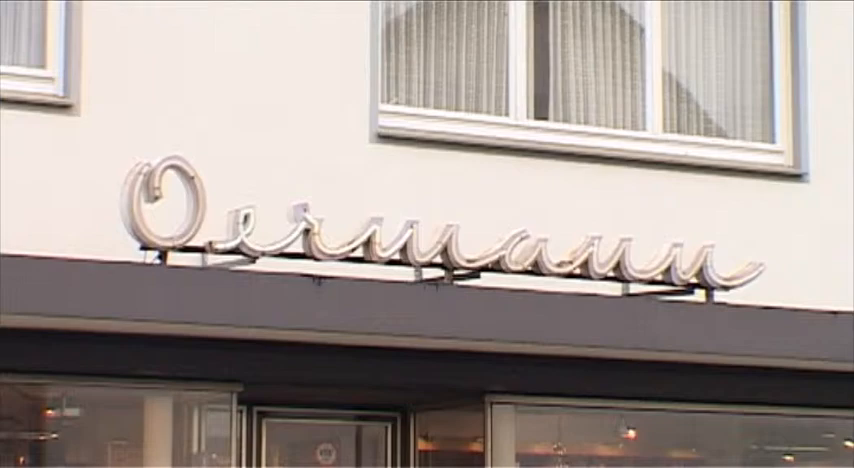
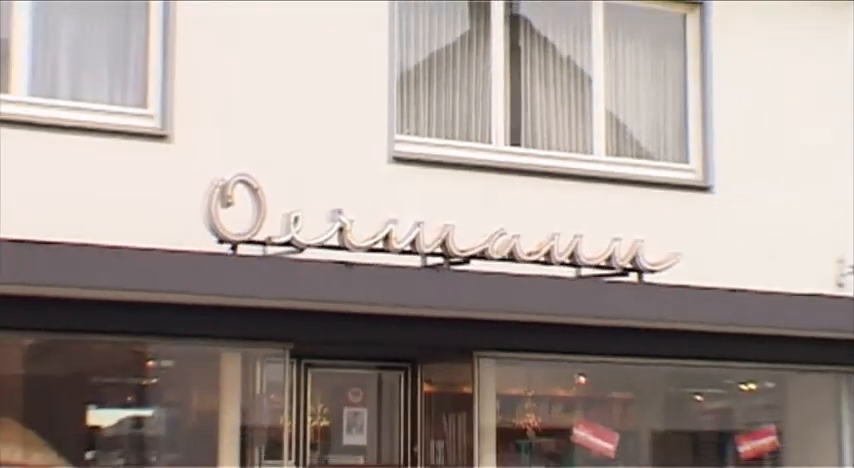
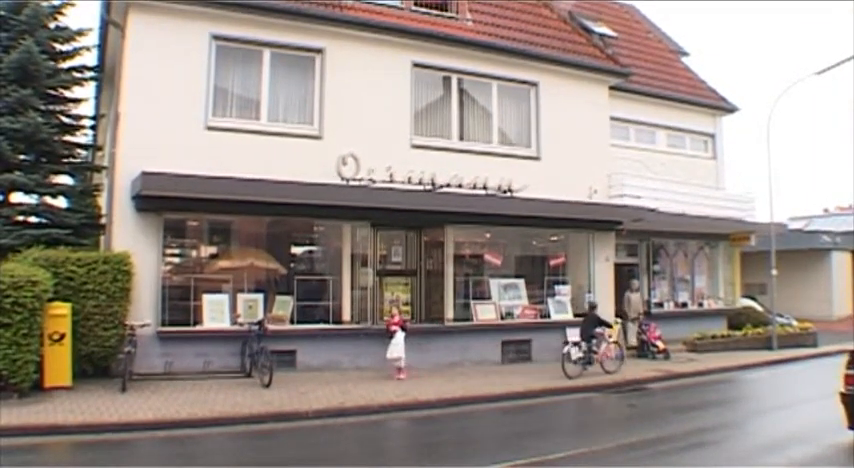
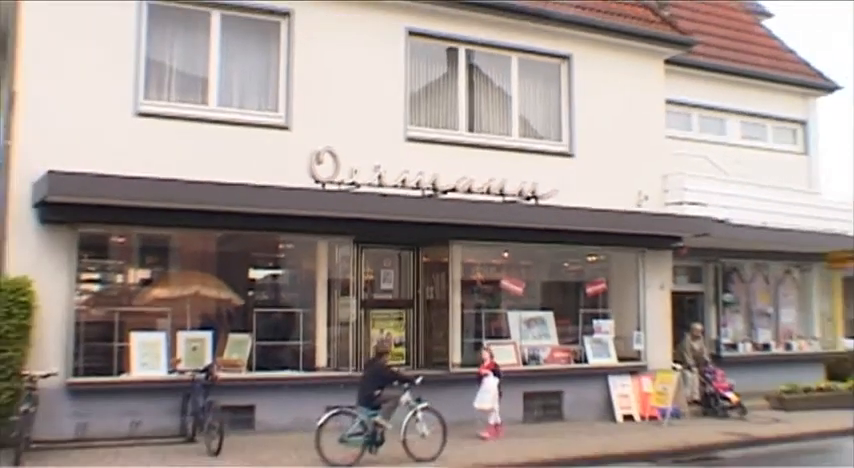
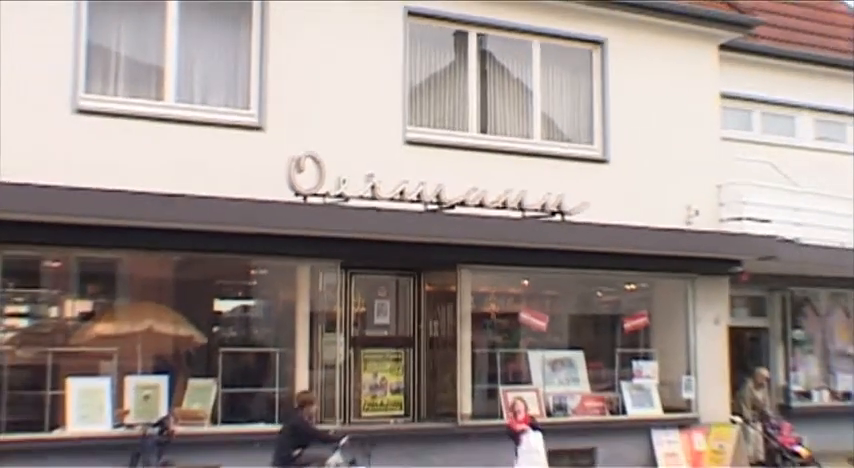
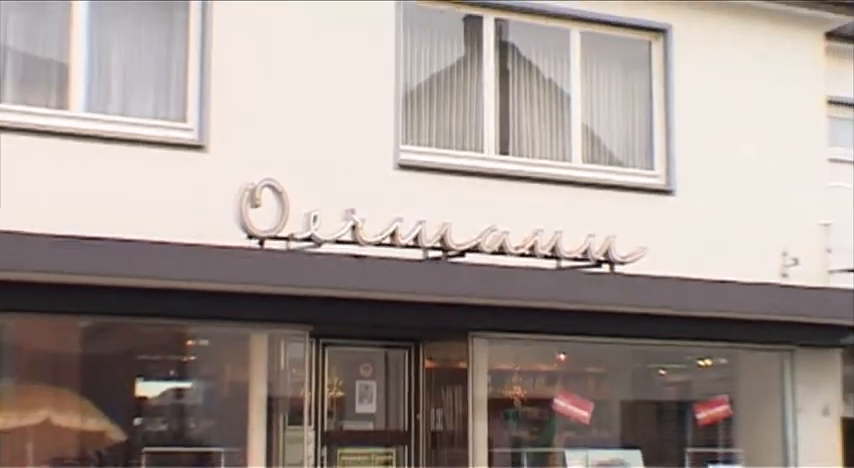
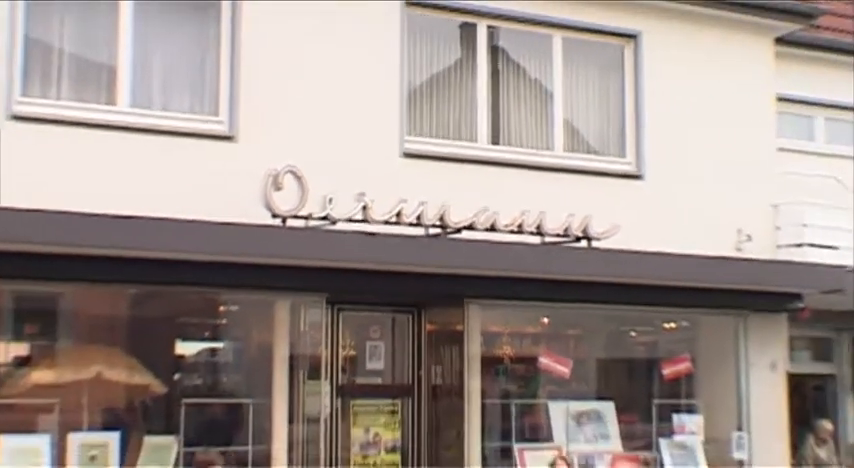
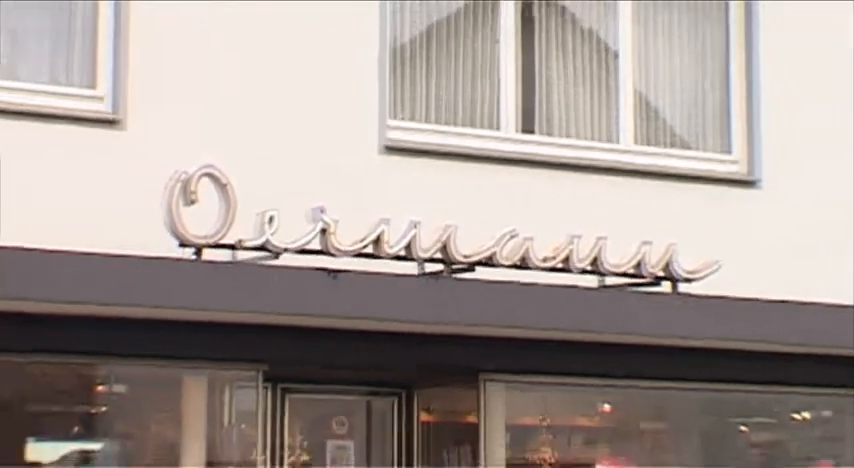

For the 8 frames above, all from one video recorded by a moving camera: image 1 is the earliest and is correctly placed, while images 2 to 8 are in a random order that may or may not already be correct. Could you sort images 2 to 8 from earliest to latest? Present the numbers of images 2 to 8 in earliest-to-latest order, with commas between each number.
8, 2, 6, 7, 5, 4, 3
